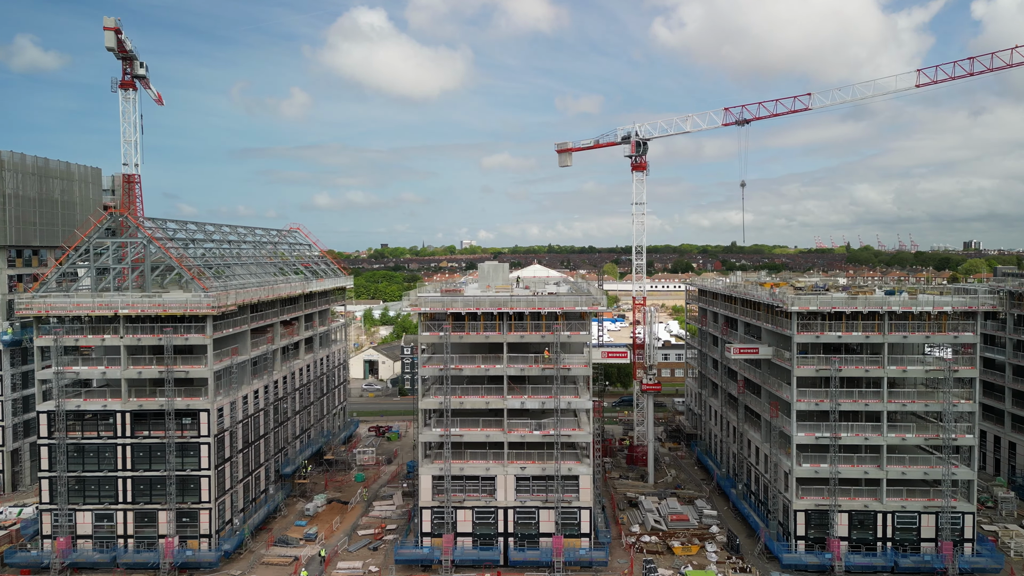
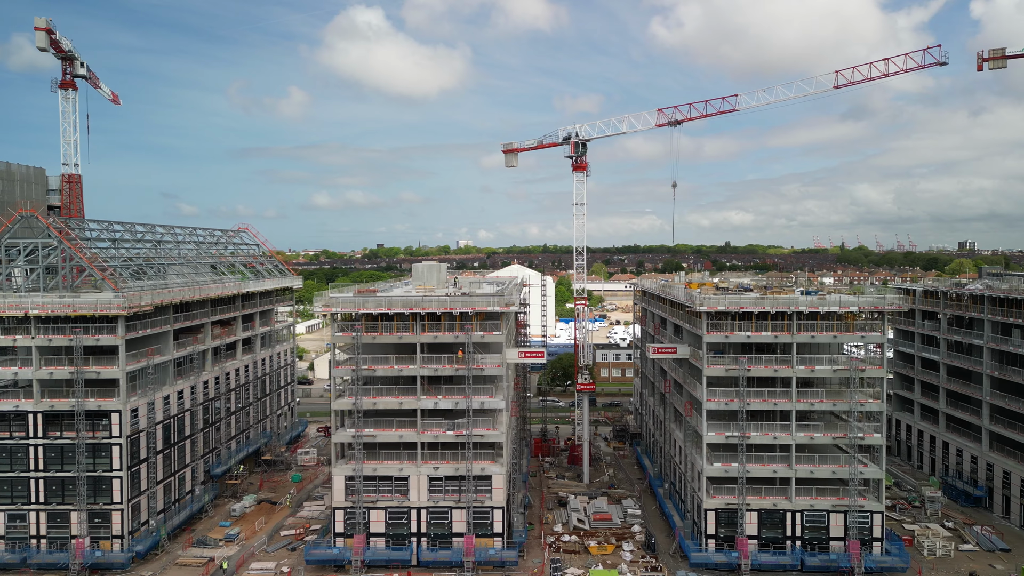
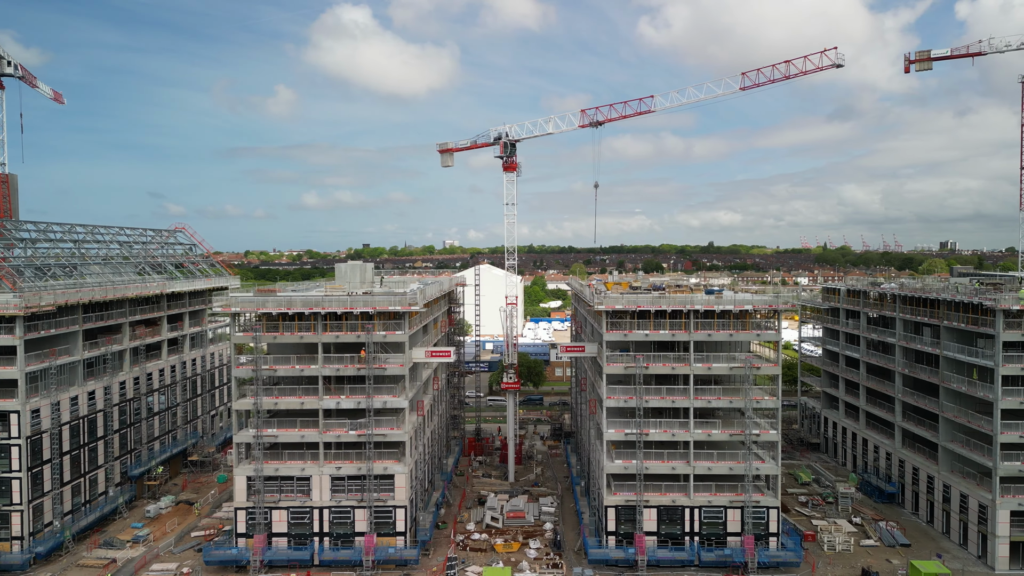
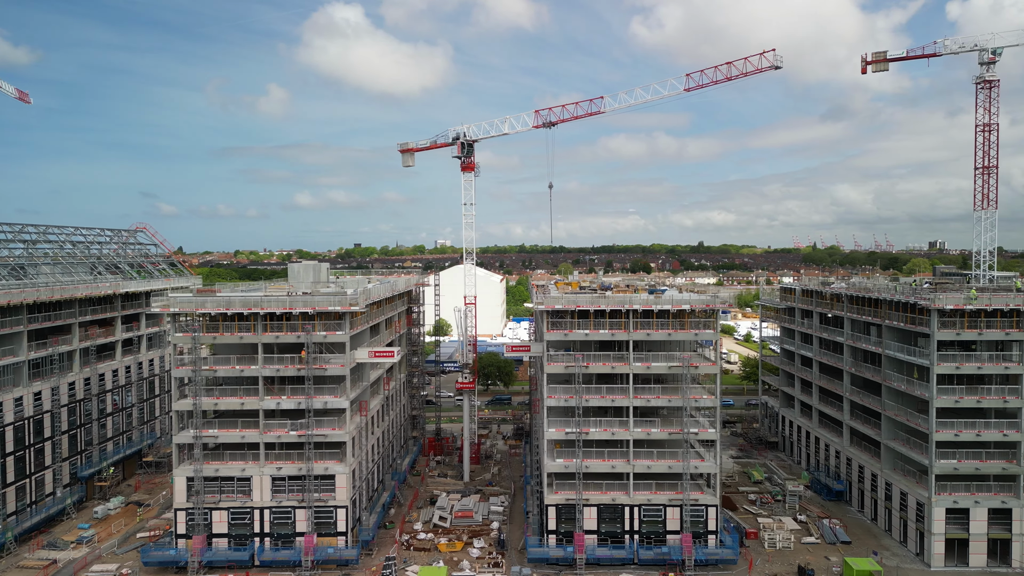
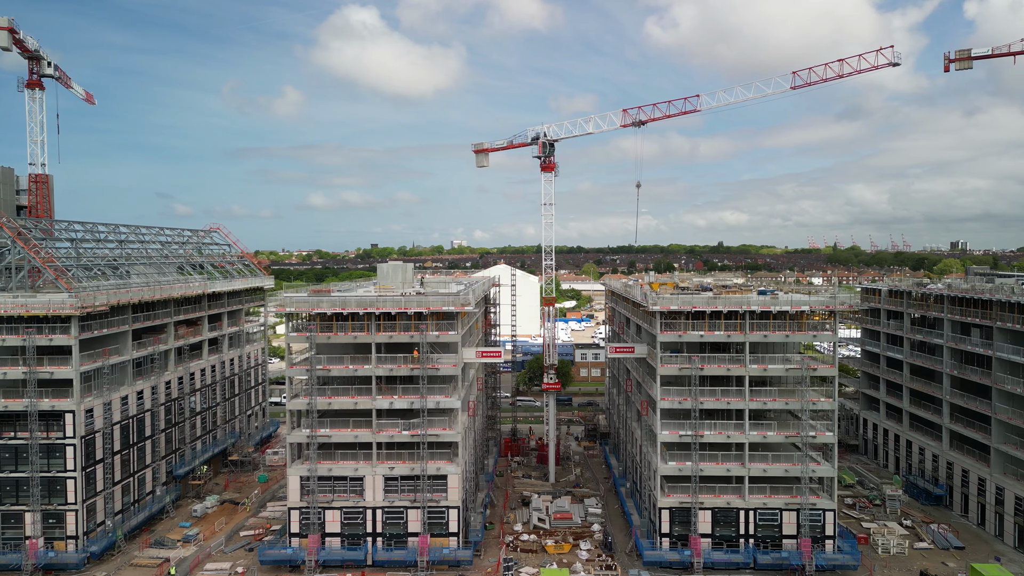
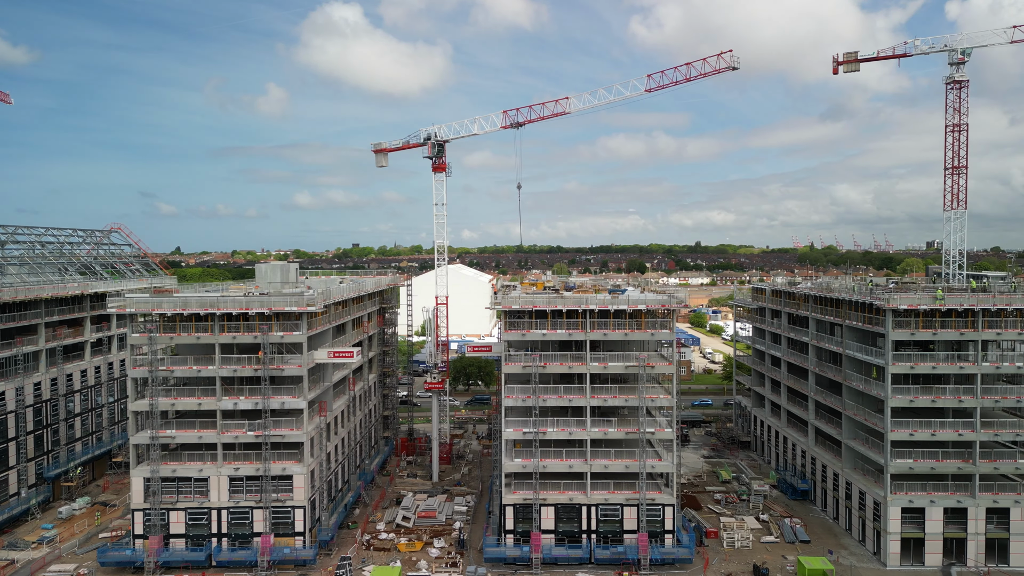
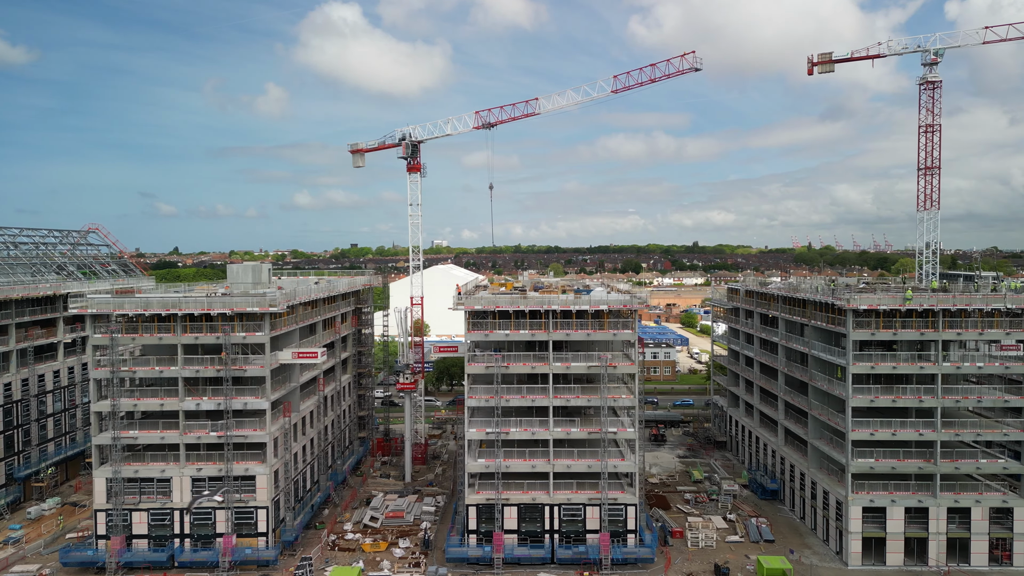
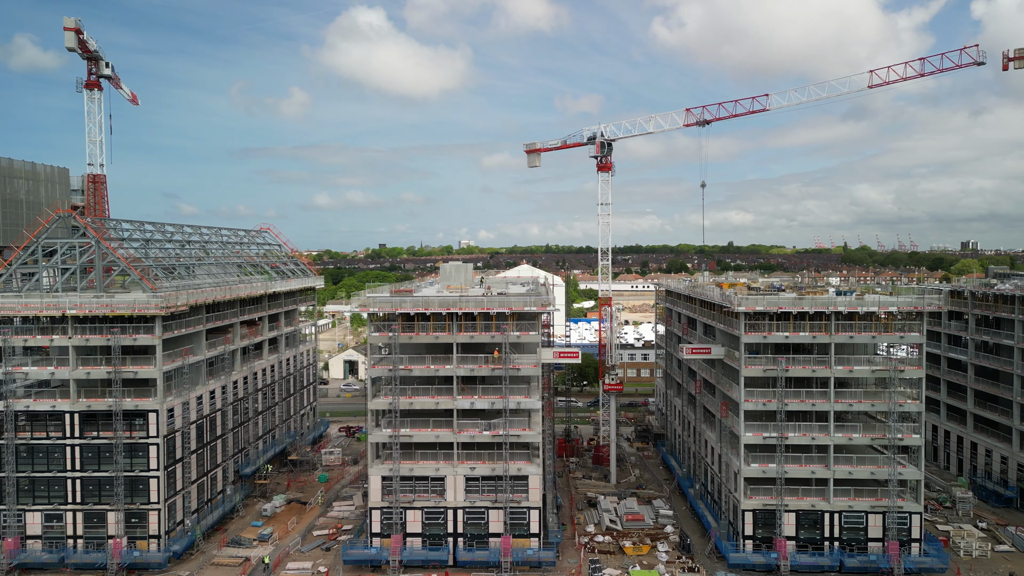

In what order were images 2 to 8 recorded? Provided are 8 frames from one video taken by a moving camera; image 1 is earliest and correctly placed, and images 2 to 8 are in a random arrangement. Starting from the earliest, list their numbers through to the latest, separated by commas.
8, 2, 5, 3, 4, 6, 7
